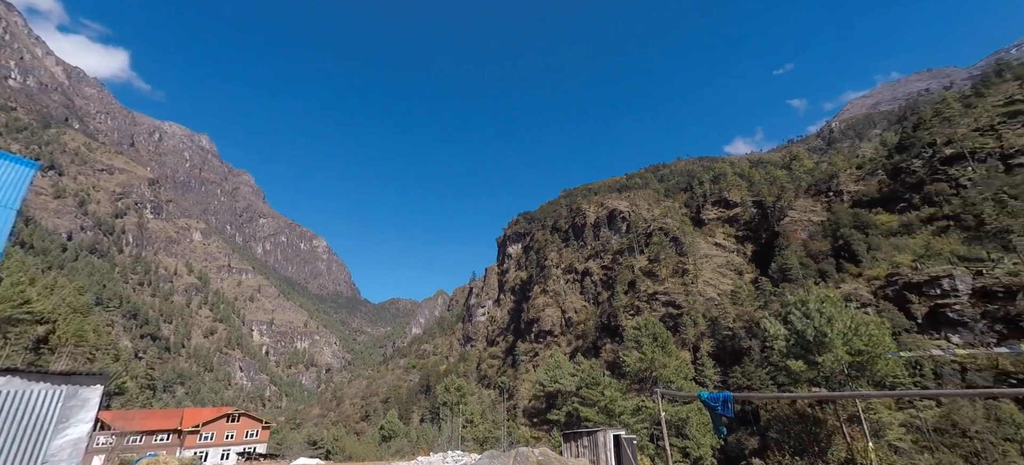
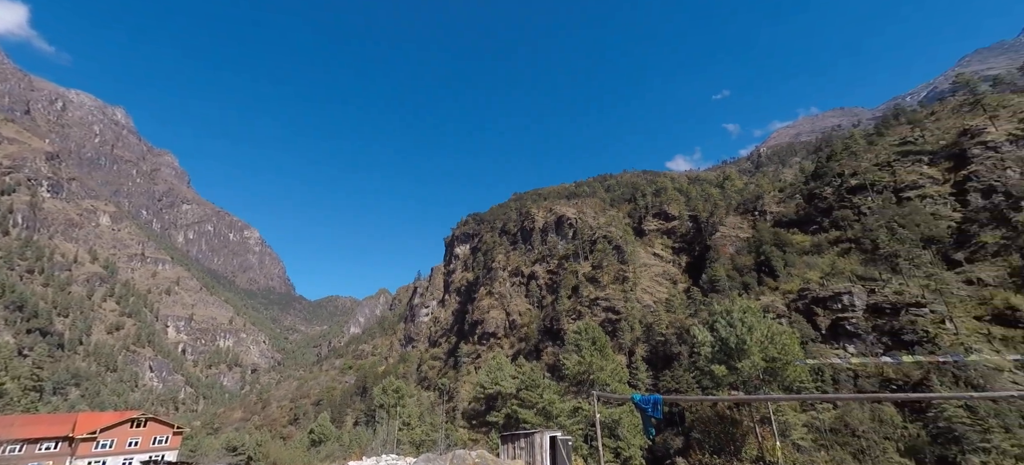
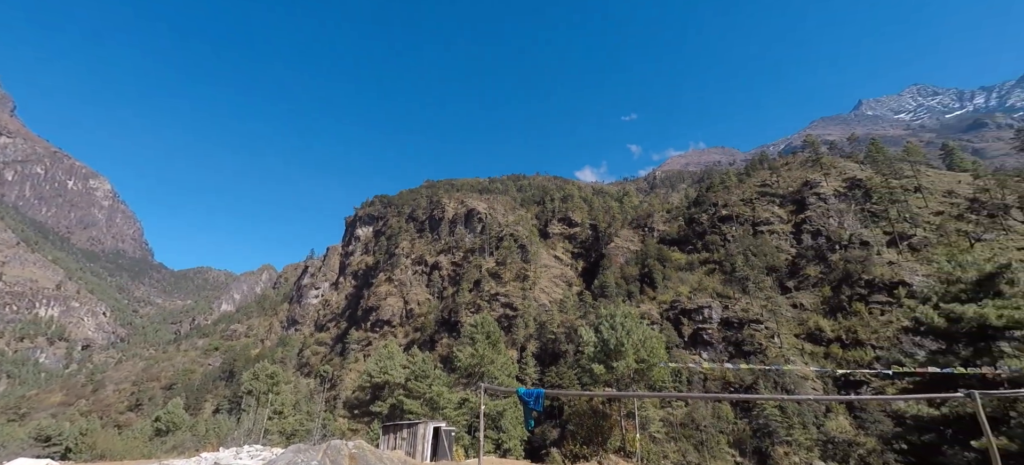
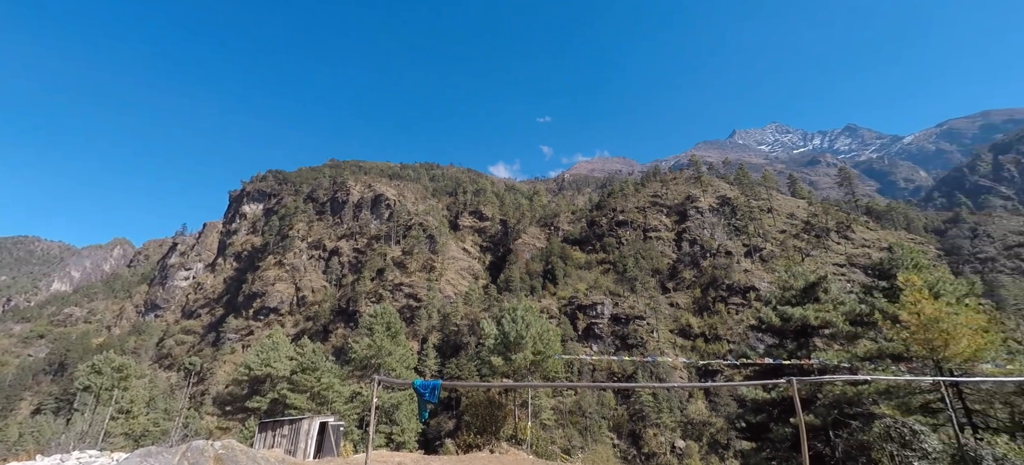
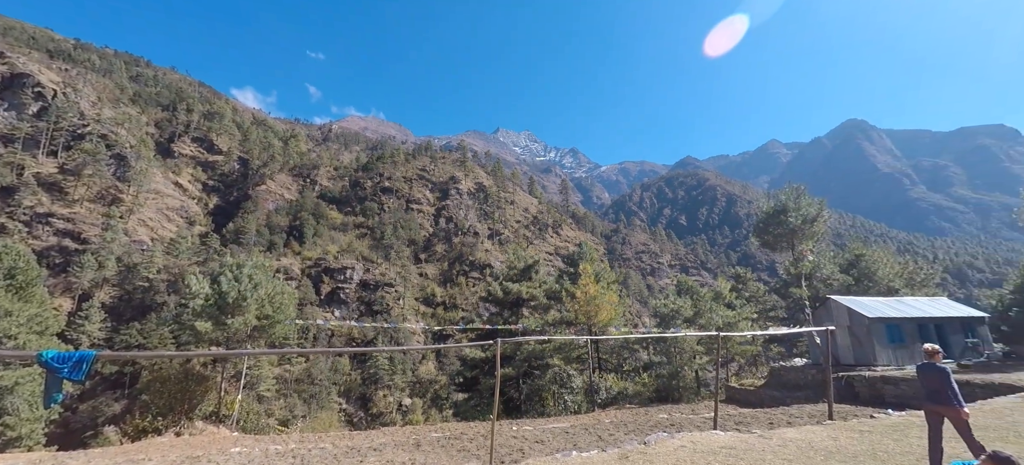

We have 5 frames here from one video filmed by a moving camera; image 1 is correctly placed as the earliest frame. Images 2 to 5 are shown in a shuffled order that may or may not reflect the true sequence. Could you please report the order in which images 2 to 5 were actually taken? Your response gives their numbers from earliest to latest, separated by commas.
2, 3, 4, 5
